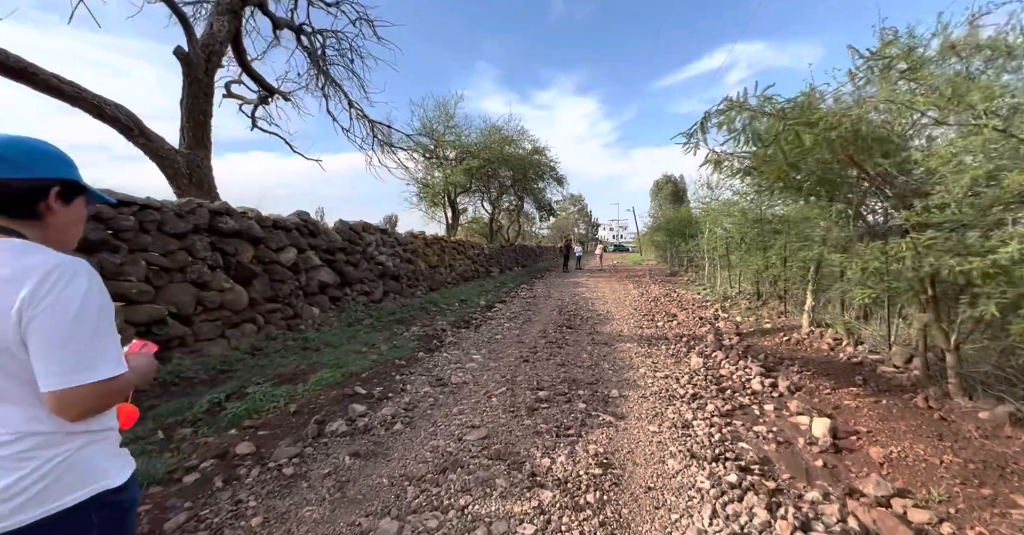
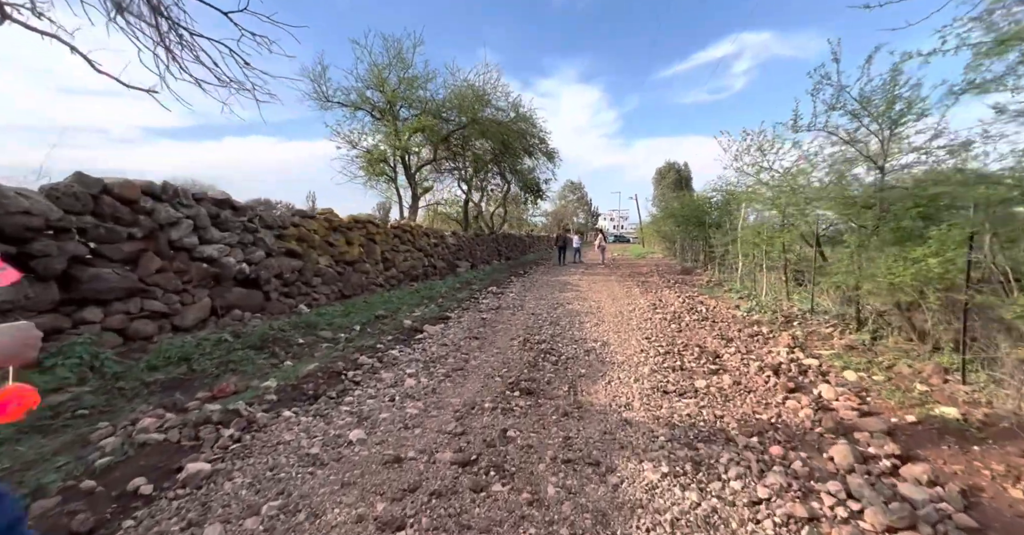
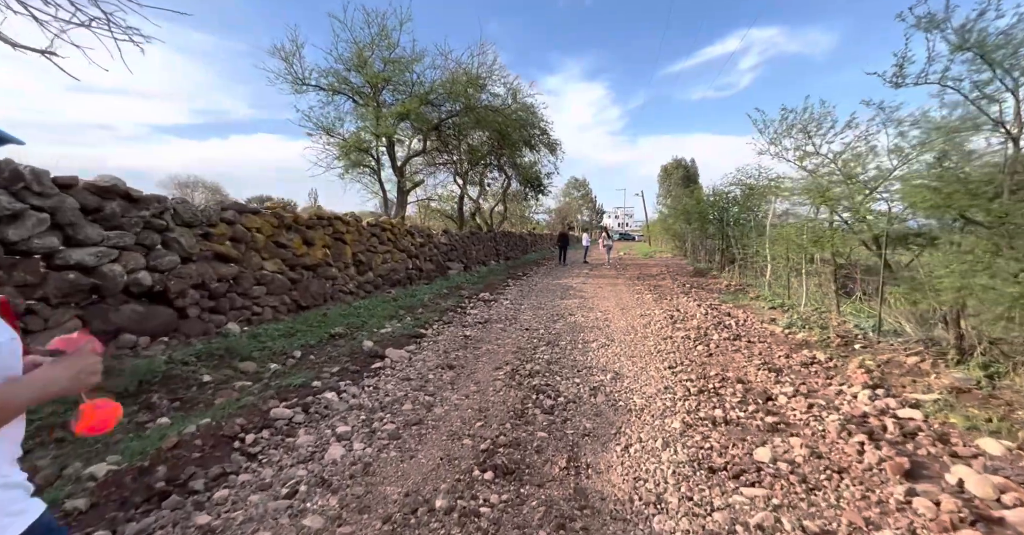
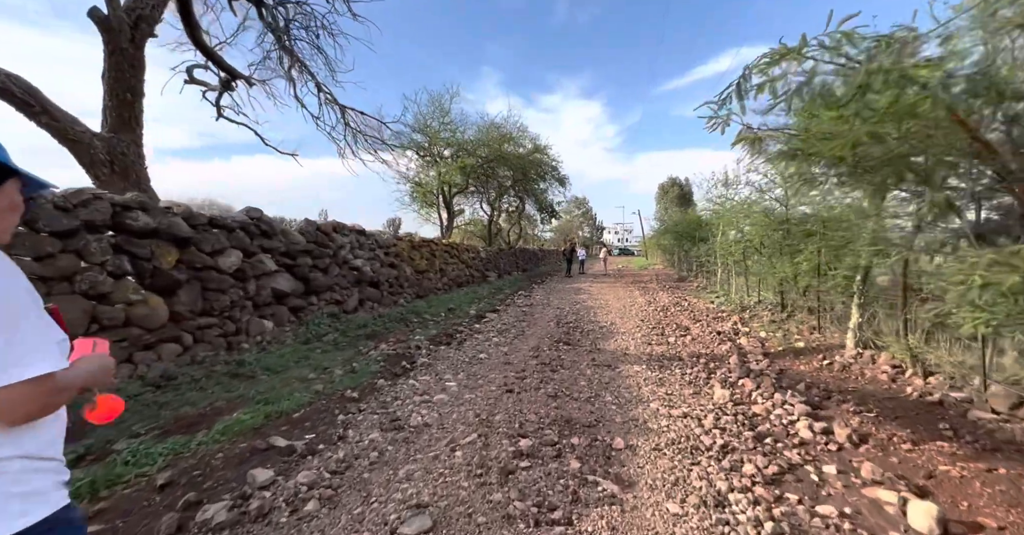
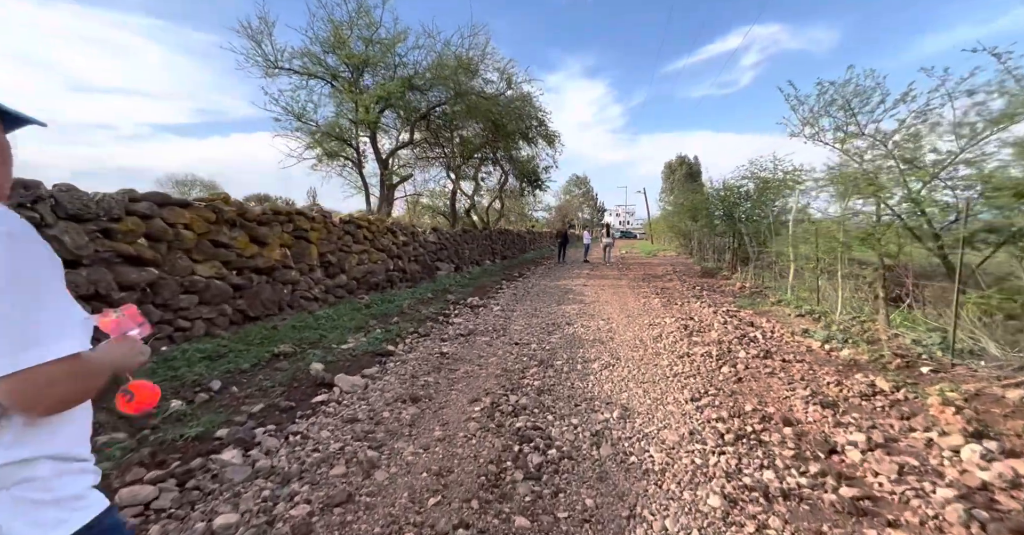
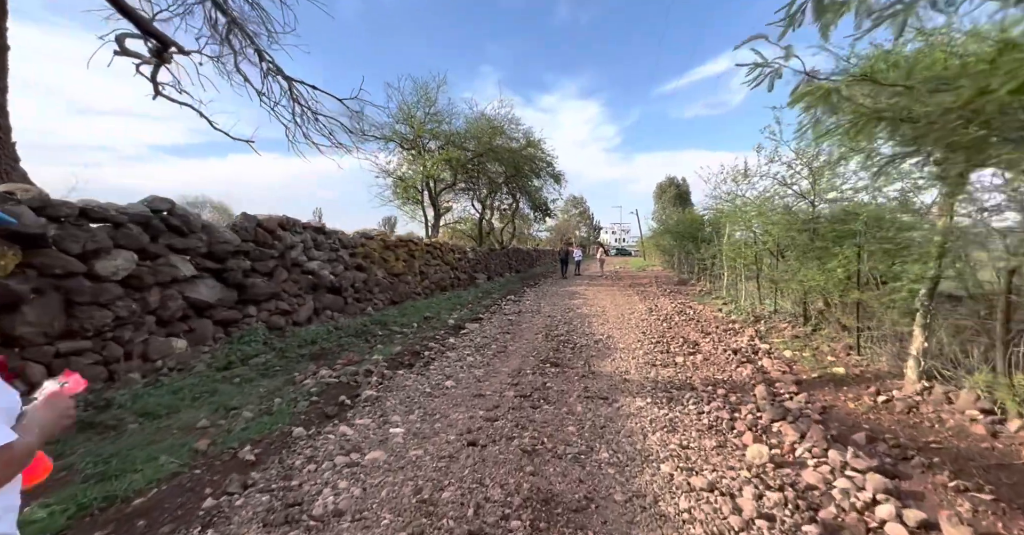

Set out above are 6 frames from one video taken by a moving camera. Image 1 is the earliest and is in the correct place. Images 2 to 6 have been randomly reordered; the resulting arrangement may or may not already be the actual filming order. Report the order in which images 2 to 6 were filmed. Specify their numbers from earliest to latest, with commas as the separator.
4, 6, 2, 3, 5
